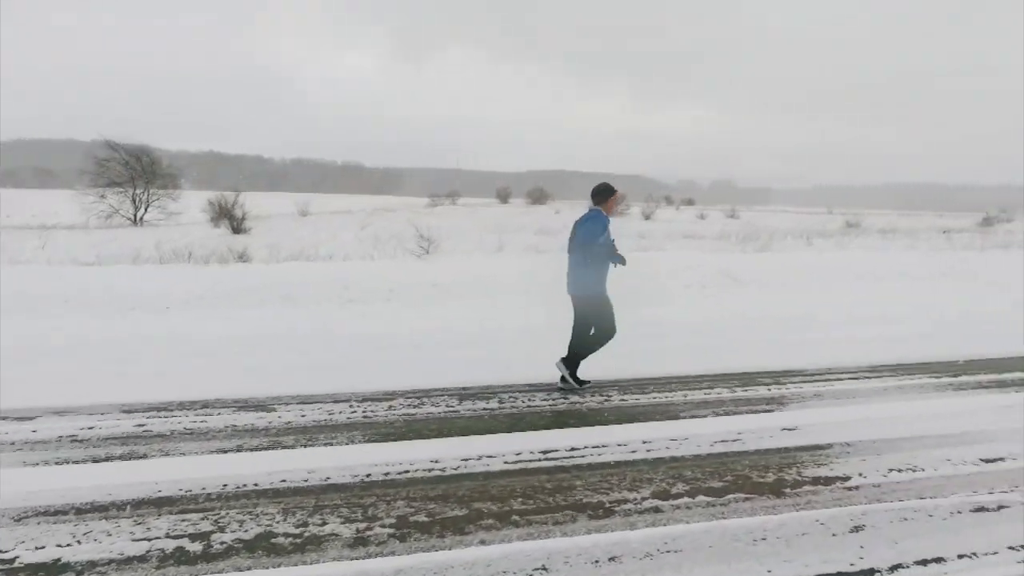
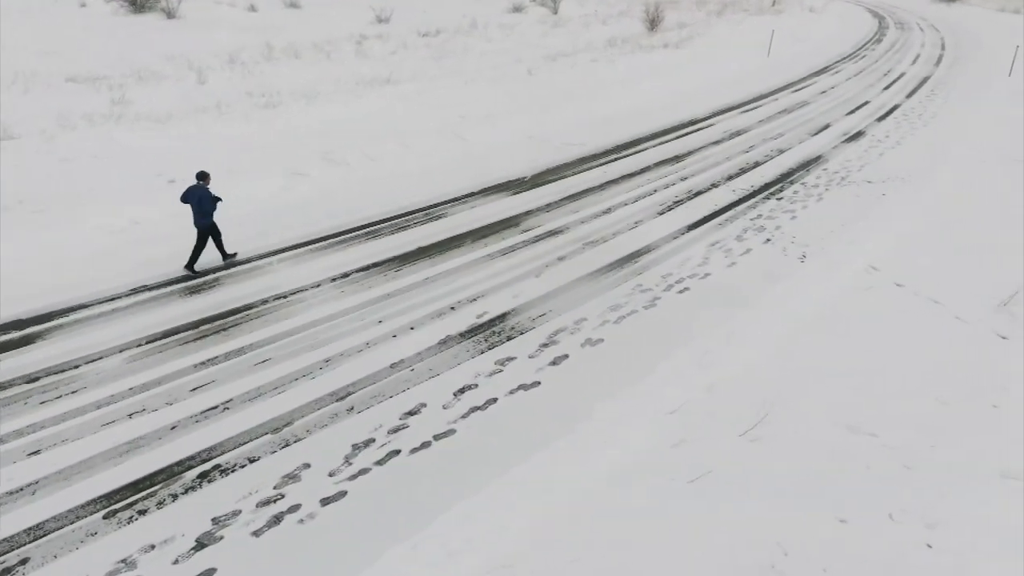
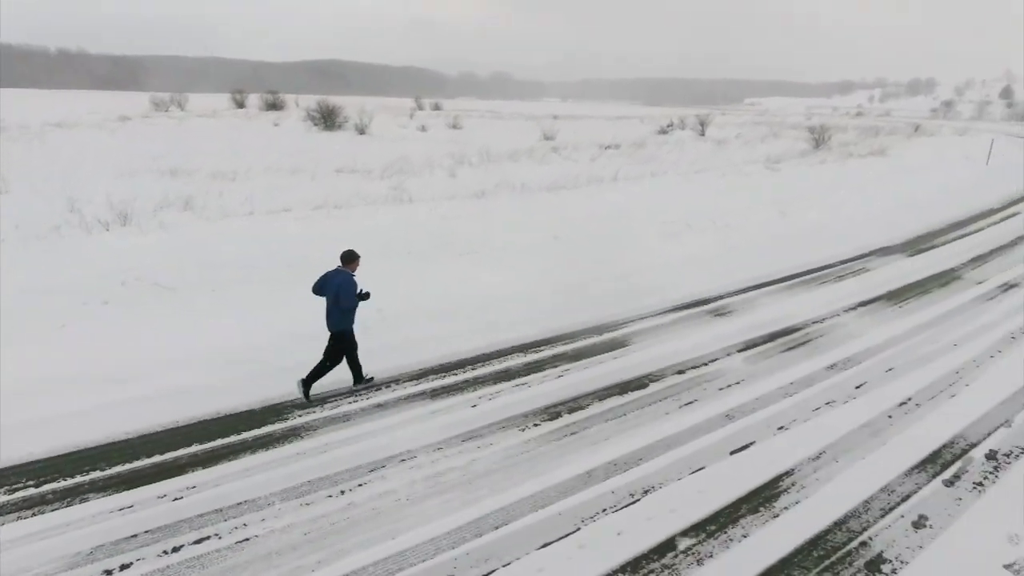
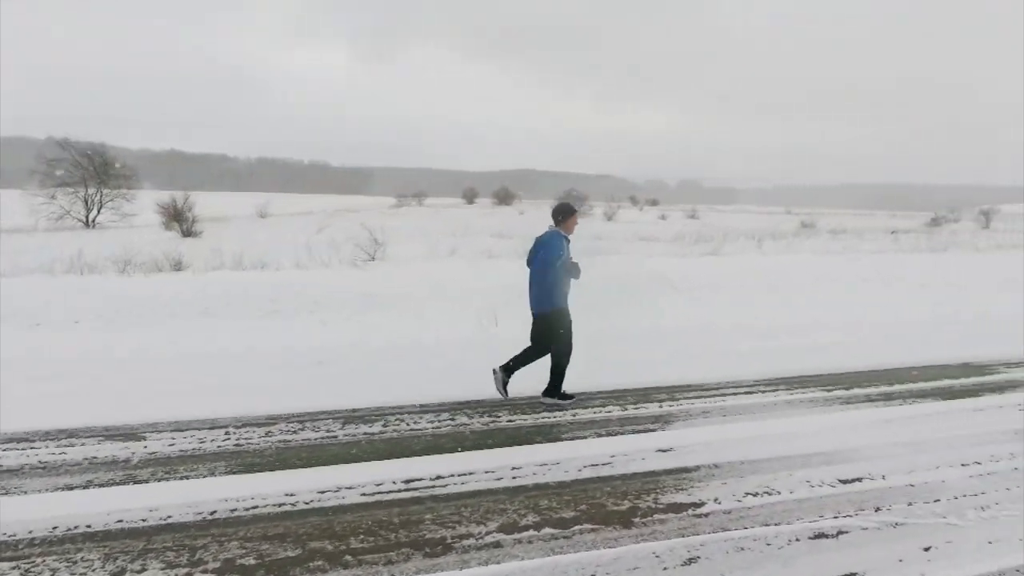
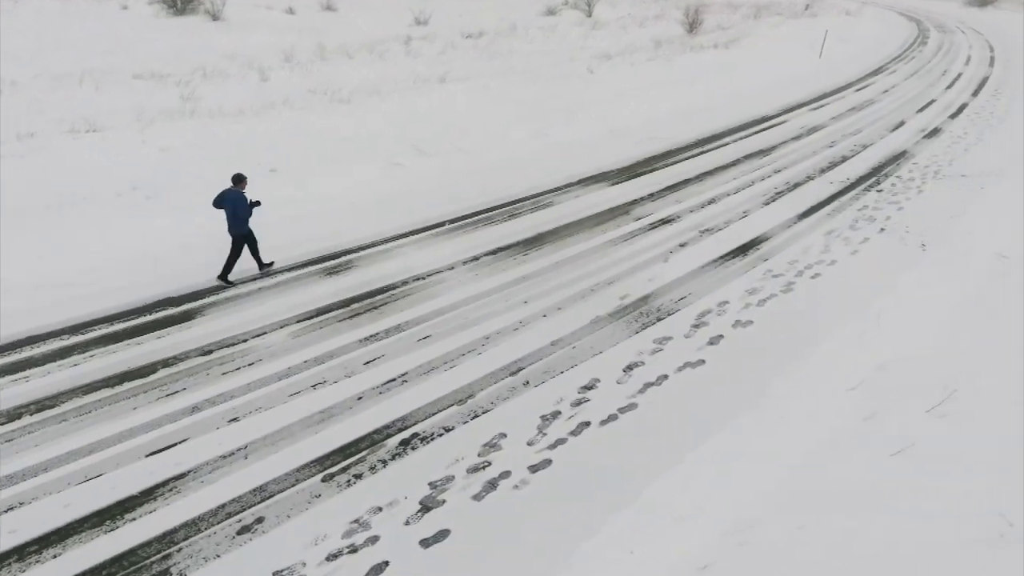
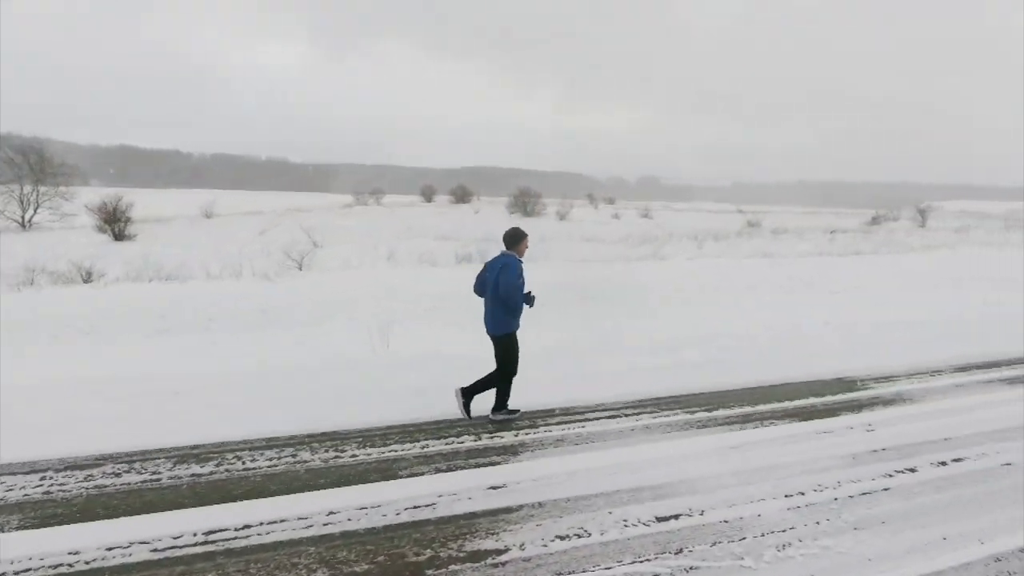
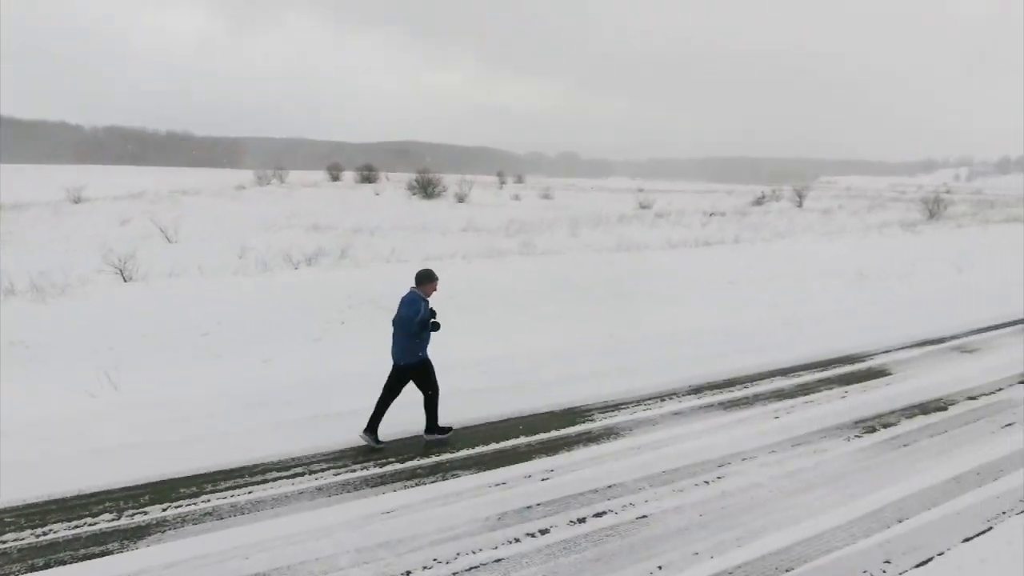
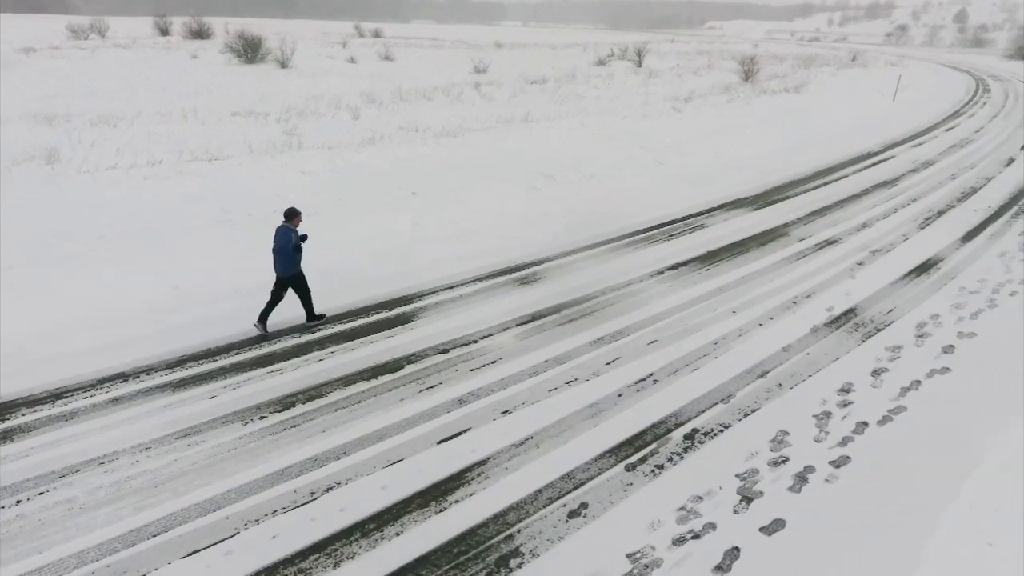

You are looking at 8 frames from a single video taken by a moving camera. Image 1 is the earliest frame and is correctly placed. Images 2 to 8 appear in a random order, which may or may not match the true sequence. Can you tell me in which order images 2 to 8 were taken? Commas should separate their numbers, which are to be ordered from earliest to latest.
4, 6, 7, 3, 8, 5, 2
